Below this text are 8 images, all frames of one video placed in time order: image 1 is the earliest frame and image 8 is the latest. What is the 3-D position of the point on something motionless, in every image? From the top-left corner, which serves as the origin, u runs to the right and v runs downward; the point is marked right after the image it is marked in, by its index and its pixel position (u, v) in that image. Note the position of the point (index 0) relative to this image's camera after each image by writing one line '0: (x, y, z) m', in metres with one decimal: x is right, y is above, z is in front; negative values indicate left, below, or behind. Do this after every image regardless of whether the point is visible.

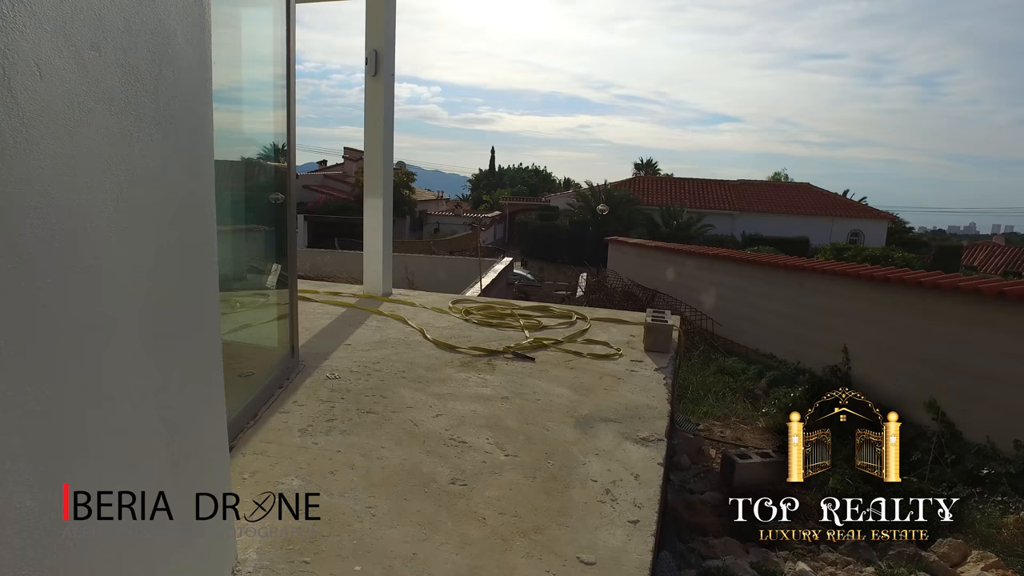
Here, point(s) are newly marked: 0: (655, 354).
0: (+0.8, -0.4, +3.8) m
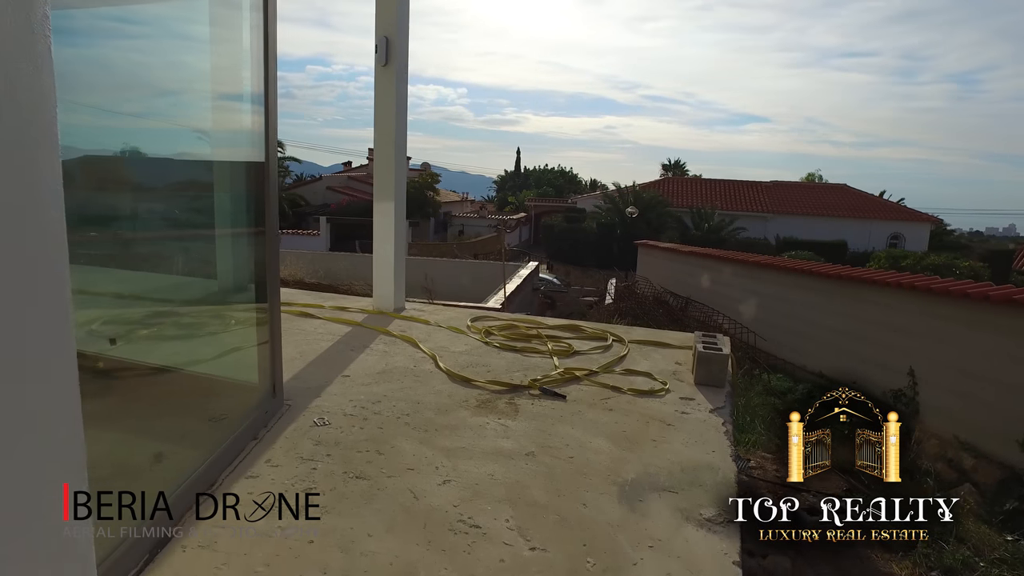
0: (+0.9, -0.5, +3.2) m
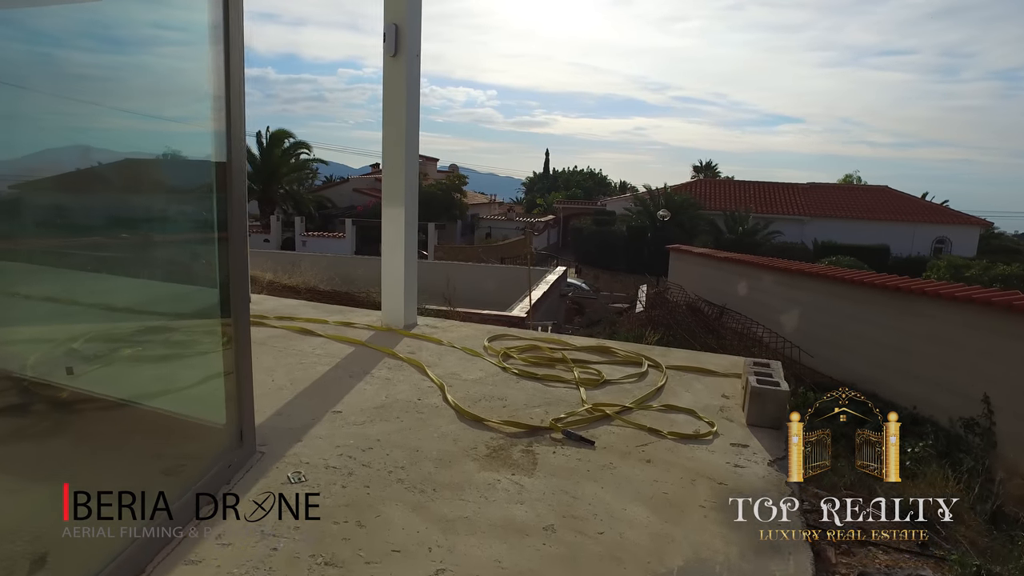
0: (+1.0, -0.6, +2.7) m
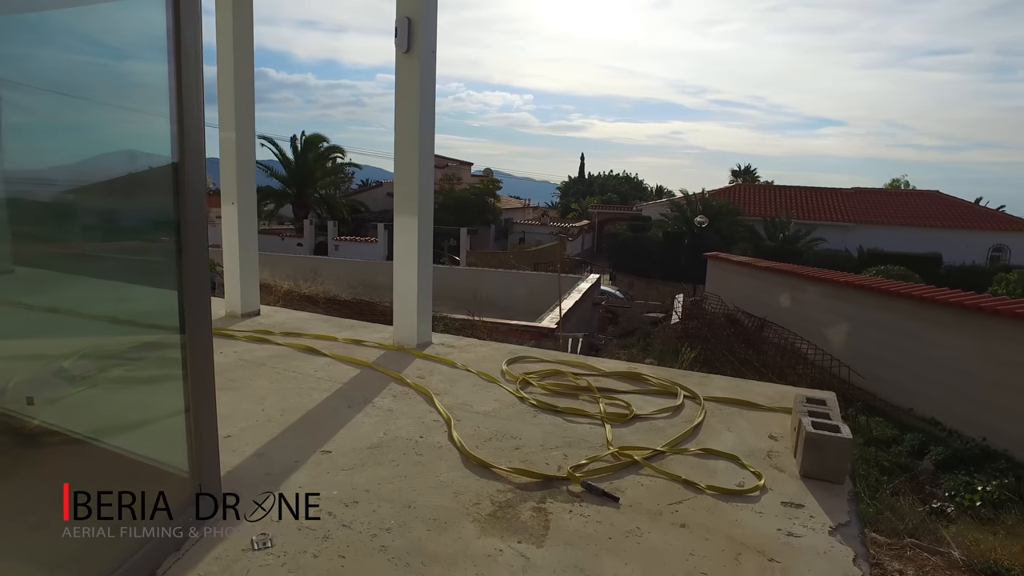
0: (+1.0, -0.6, +2.3) m
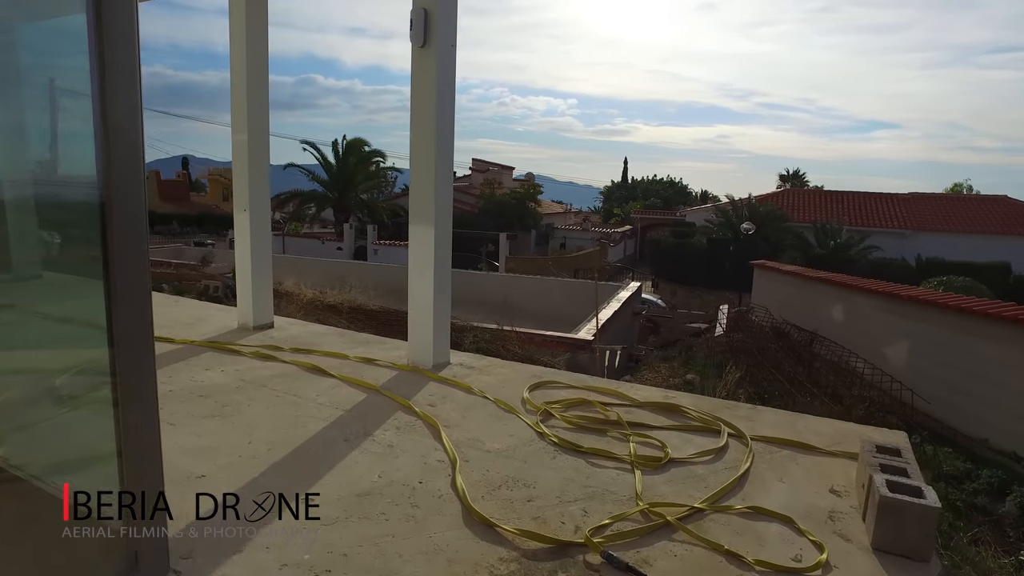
0: (+1.0, -0.7, +1.9) m
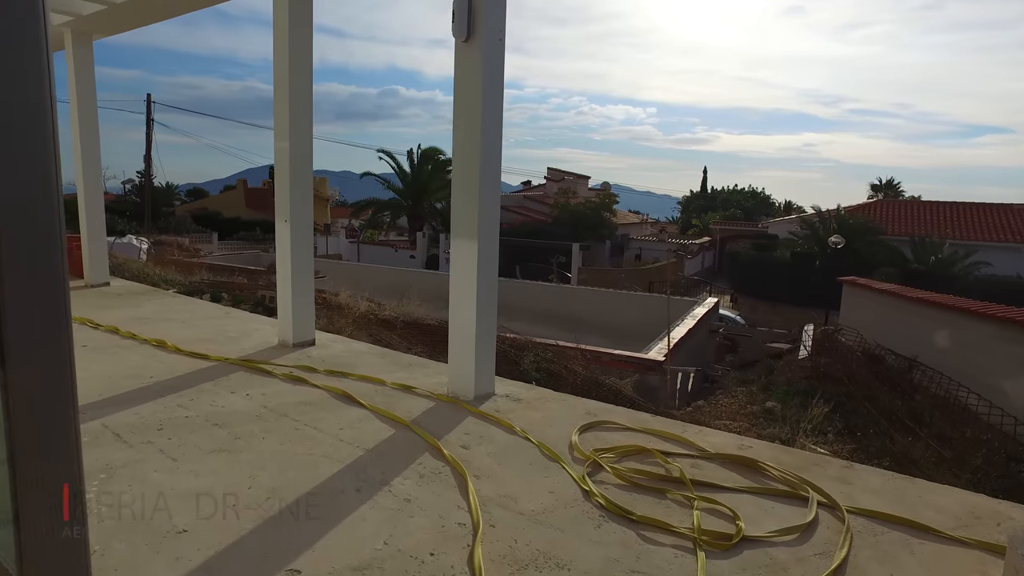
0: (+1.1, -0.8, +1.3) m
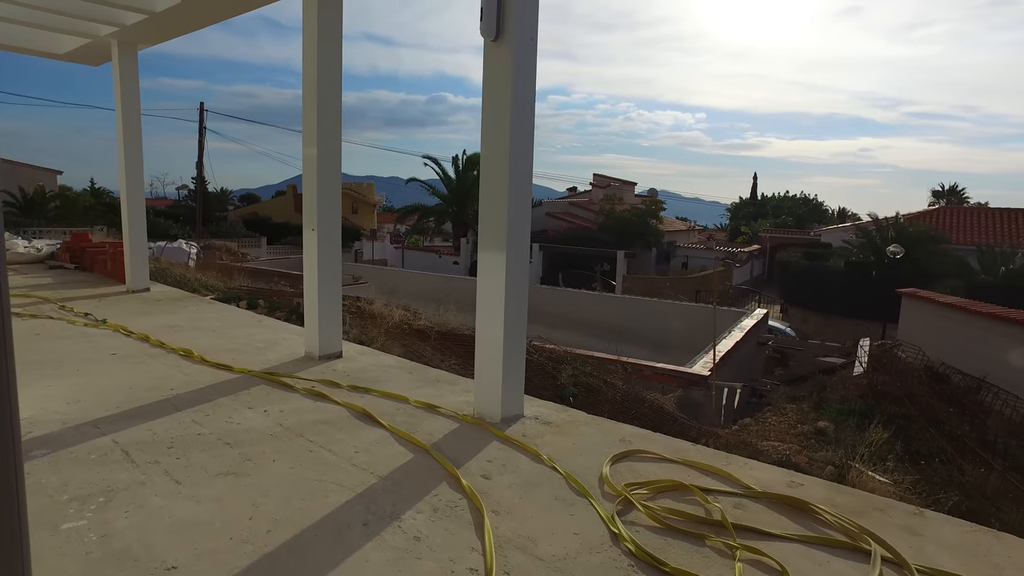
0: (+1.0, -0.9, +1.0) m
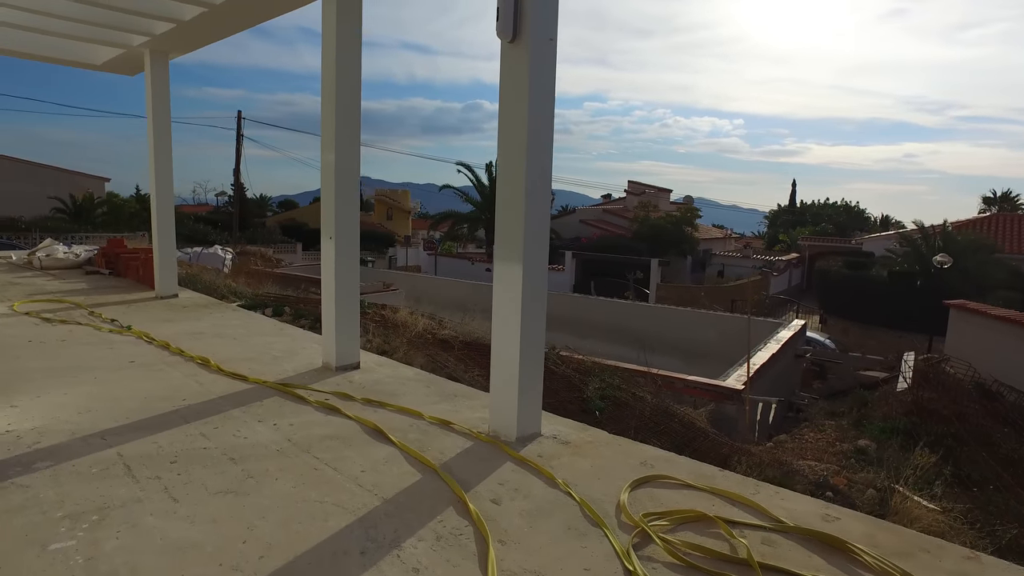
0: (+1.0, -0.9, +0.9) m
